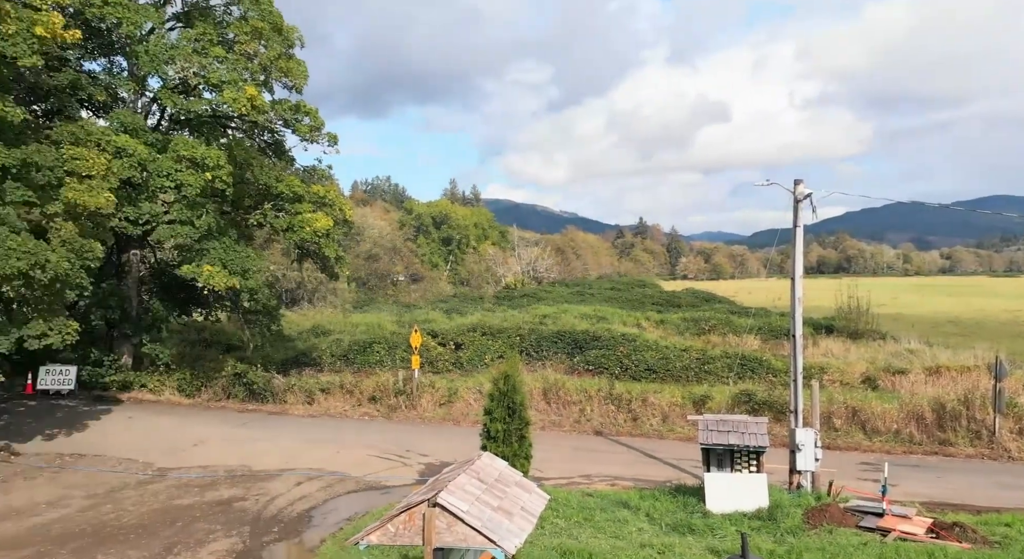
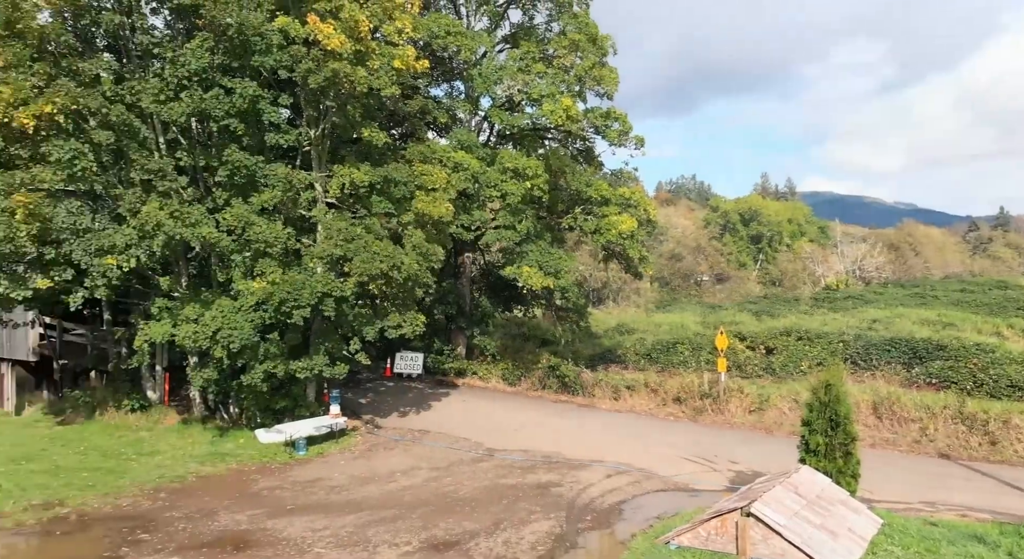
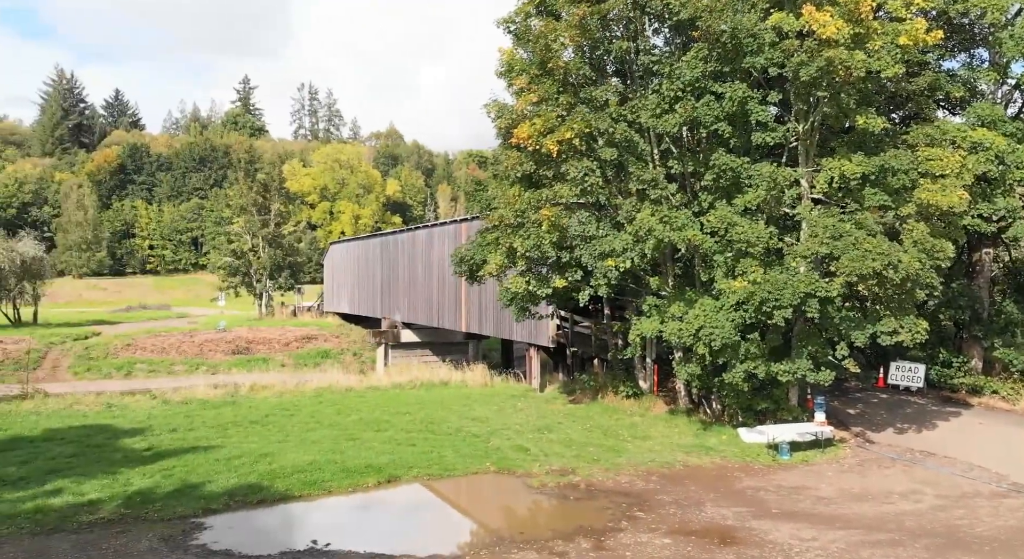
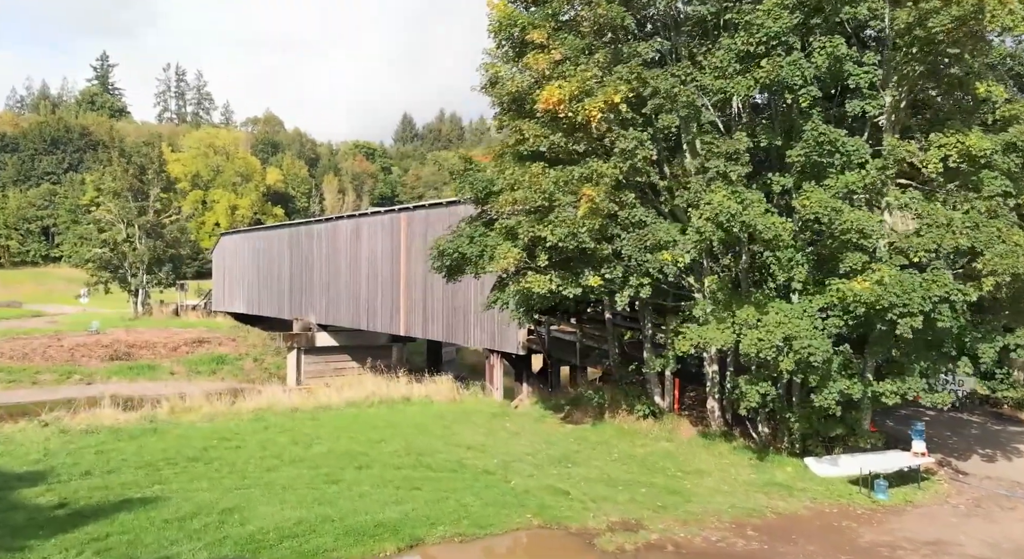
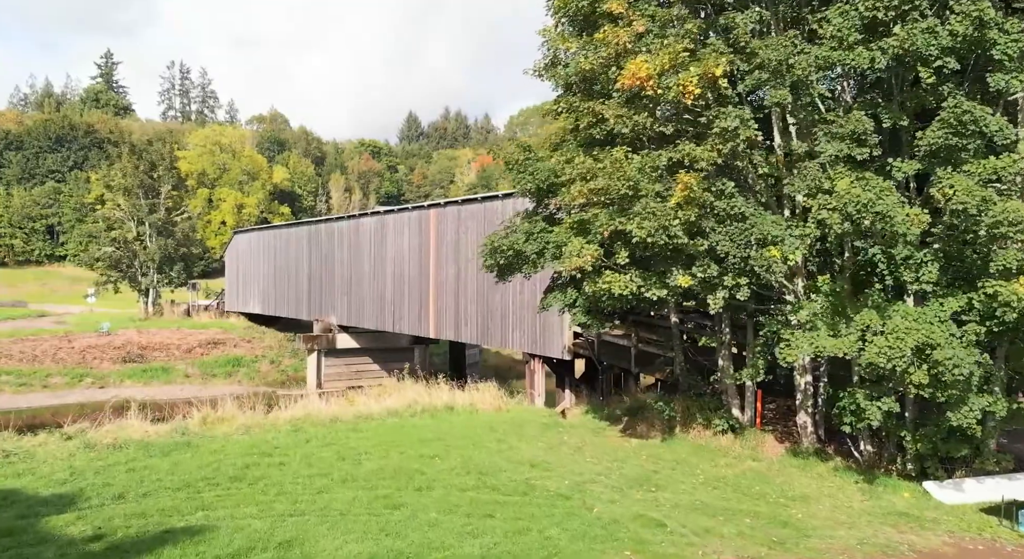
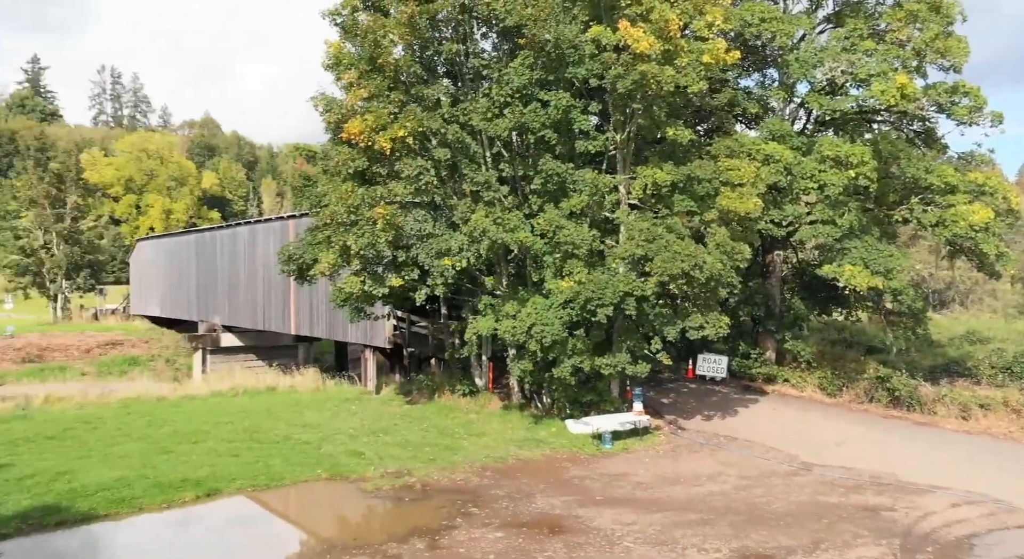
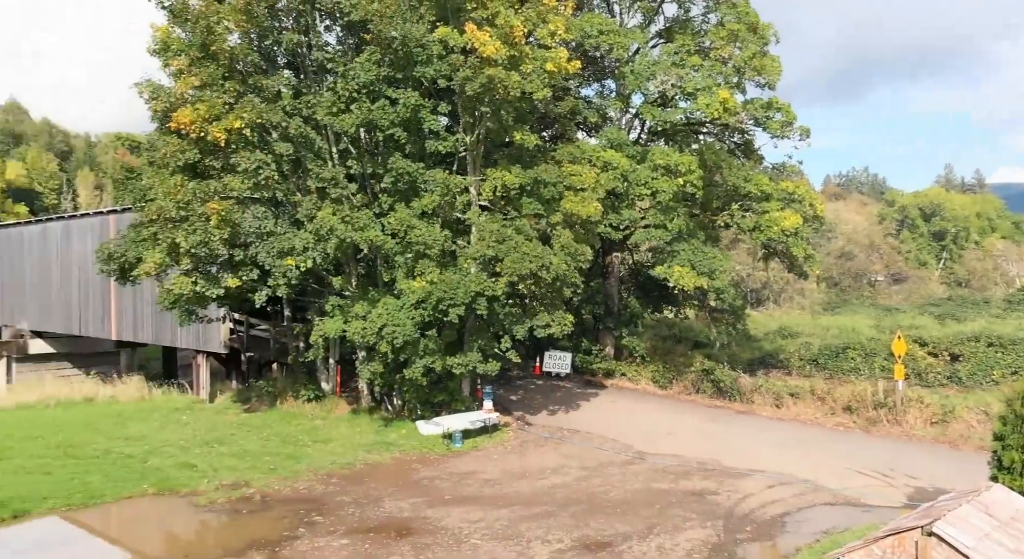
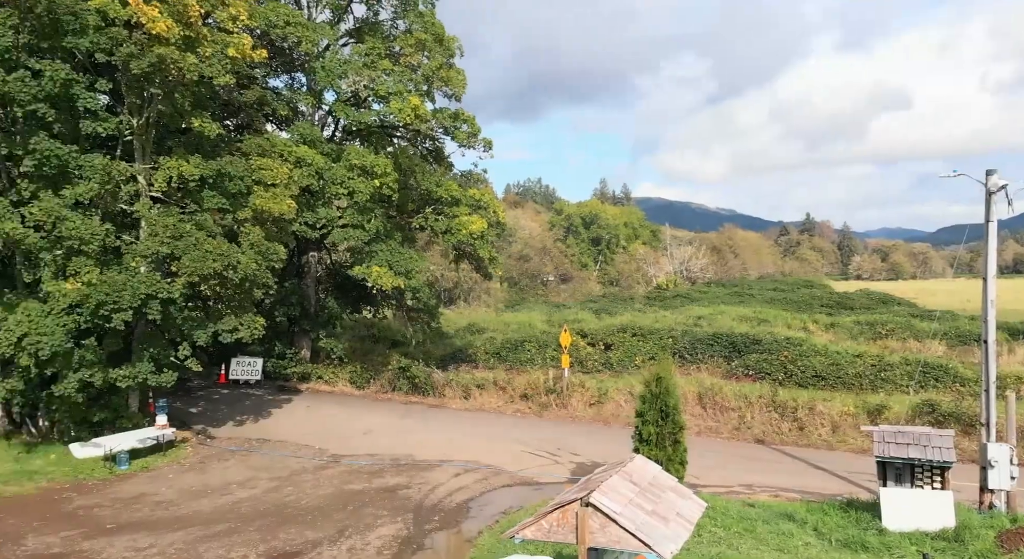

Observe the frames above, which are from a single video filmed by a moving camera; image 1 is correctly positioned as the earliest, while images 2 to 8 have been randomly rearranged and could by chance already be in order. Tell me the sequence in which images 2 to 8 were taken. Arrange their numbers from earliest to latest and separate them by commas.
8, 2, 7, 6, 3, 4, 5
